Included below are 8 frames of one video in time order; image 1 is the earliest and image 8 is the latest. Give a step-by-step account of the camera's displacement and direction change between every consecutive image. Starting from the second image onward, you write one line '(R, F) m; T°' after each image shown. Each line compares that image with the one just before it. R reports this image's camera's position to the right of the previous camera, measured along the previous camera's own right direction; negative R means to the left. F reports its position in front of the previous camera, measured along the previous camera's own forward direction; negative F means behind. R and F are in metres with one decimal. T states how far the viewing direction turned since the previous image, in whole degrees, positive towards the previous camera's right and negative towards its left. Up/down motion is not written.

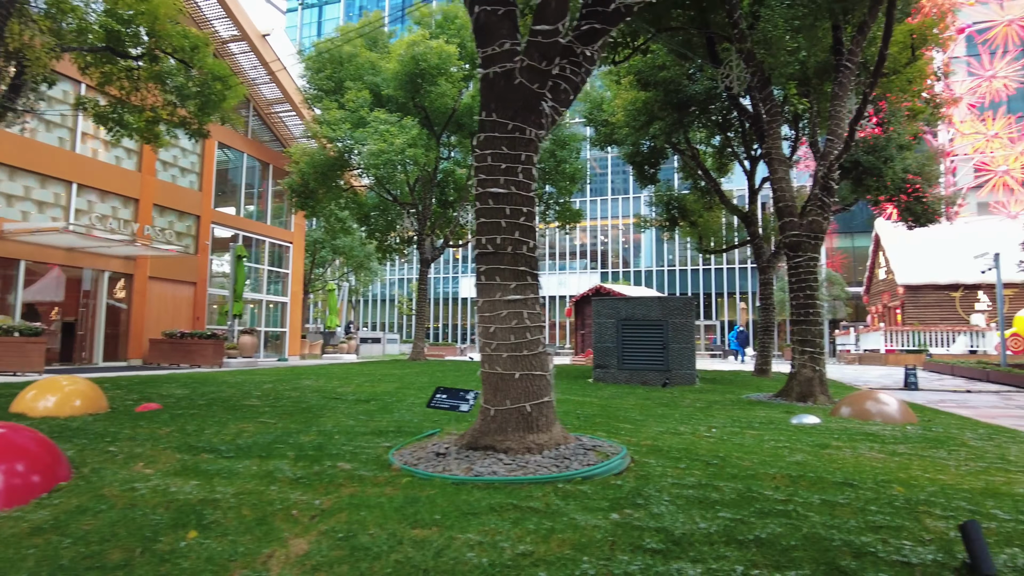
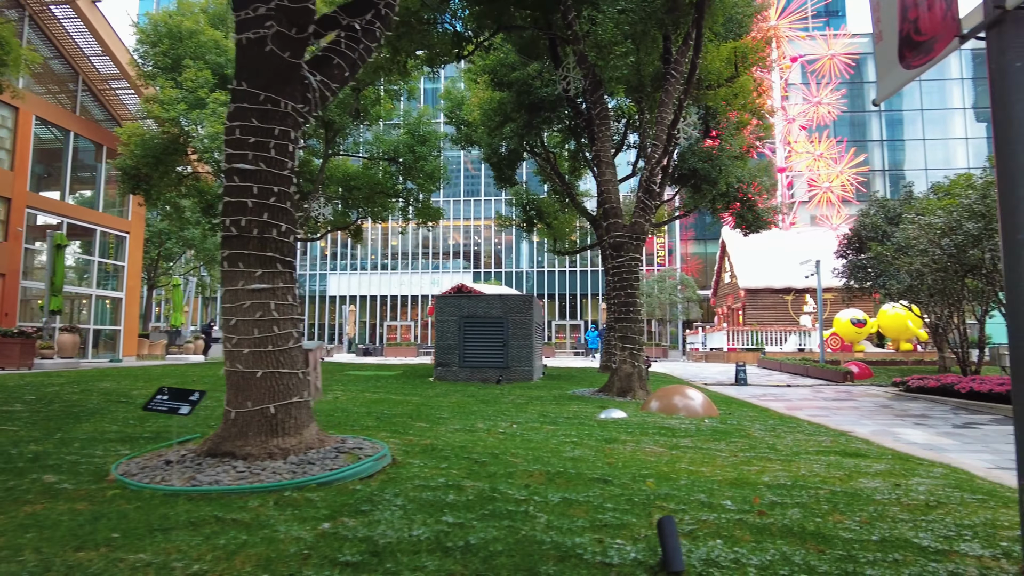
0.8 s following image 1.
(+0.7, +0.2) m; +10°
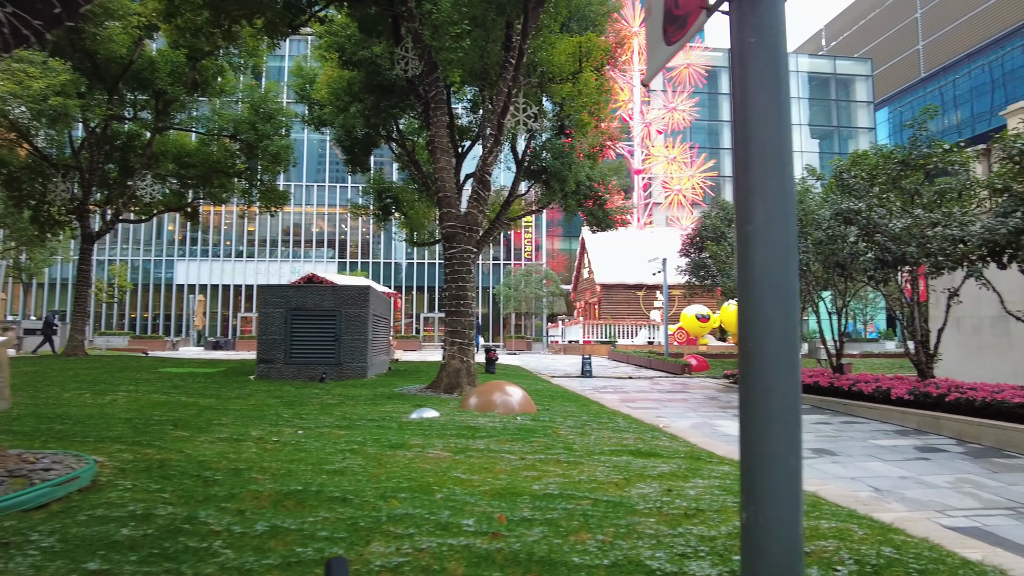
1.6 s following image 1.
(+0.7, +0.4) m; +11°
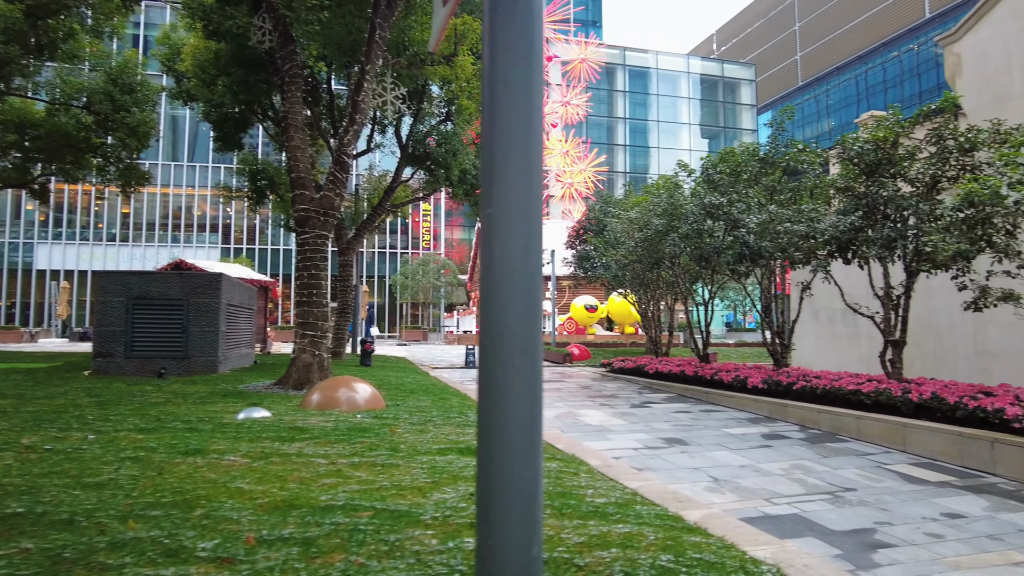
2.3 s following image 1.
(+0.6, +0.3) m; +8°
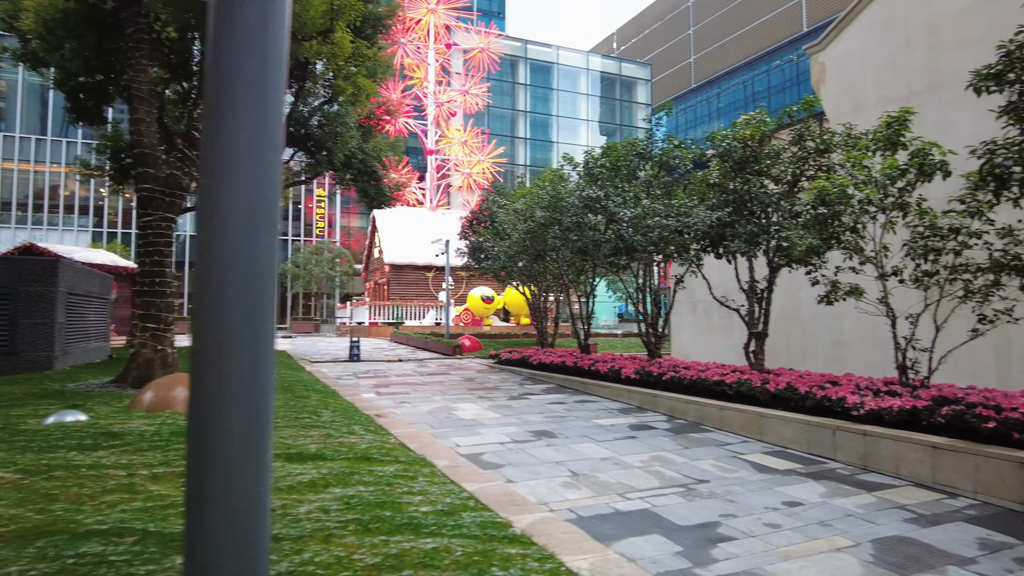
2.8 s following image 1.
(+0.4, +0.3) m; +8°
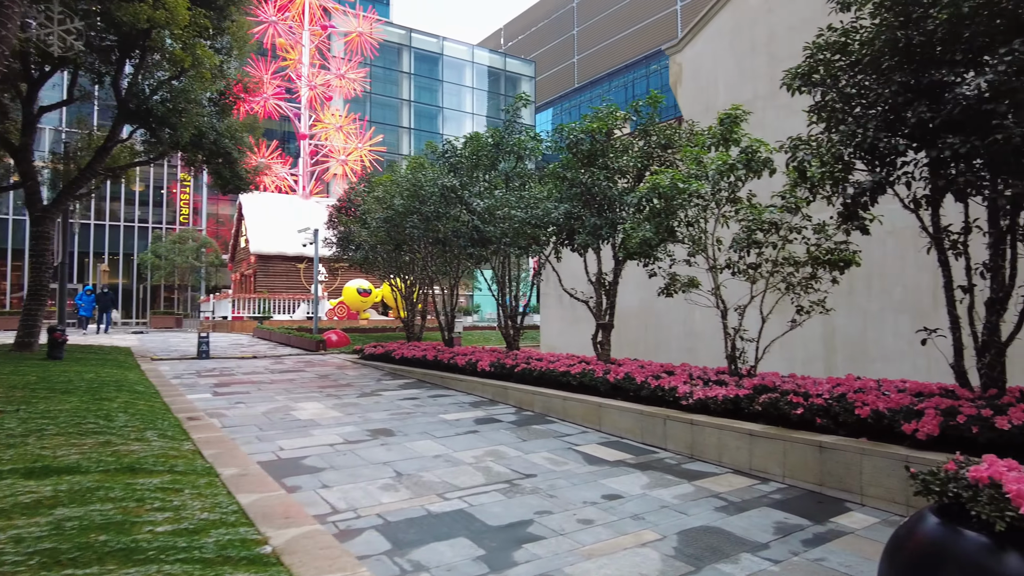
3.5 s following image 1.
(+0.6, +0.3) m; +10°
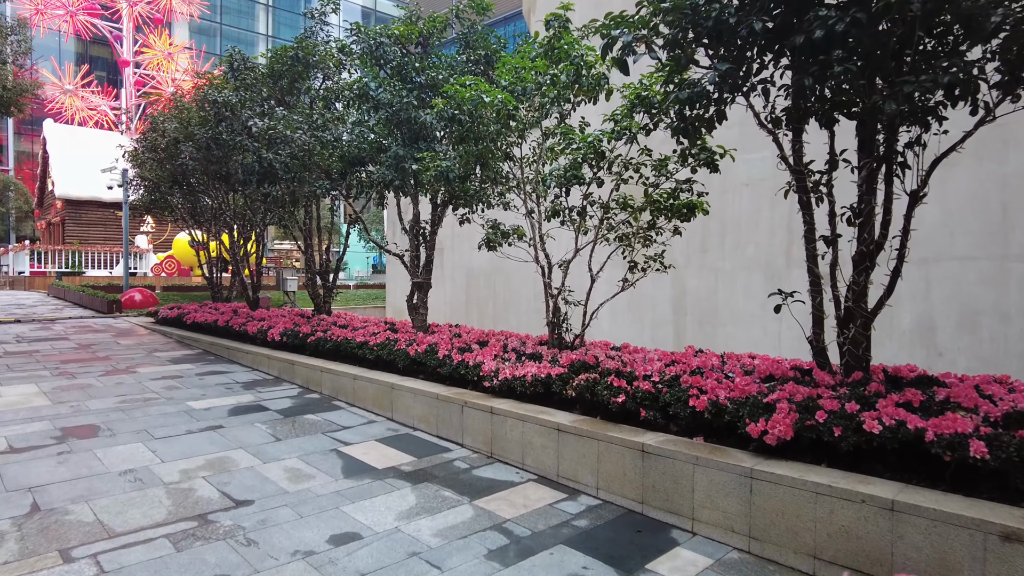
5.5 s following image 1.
(+1.0, +1.7) m; +10°
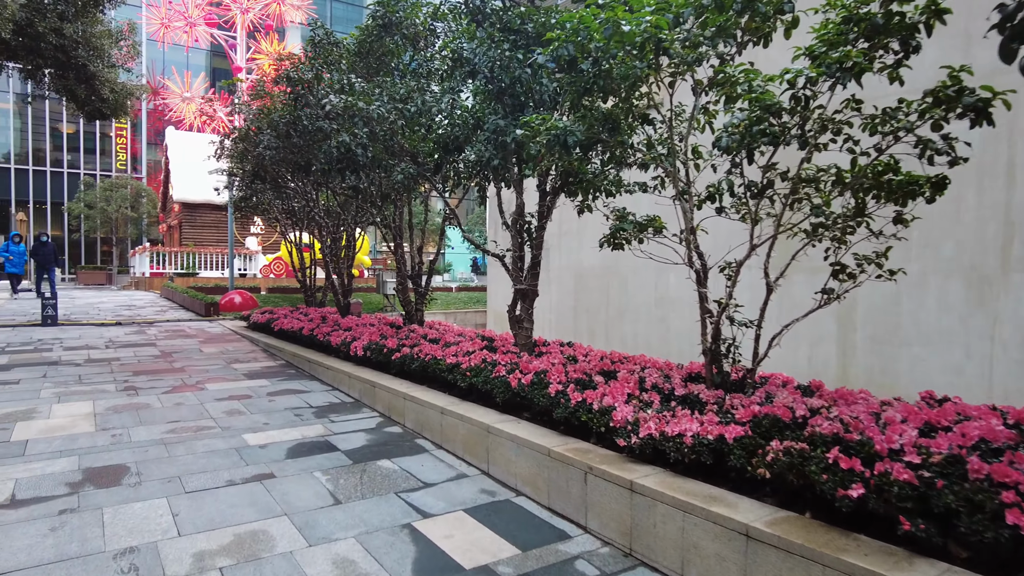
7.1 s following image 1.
(-0.2, +1.6) m; -9°
